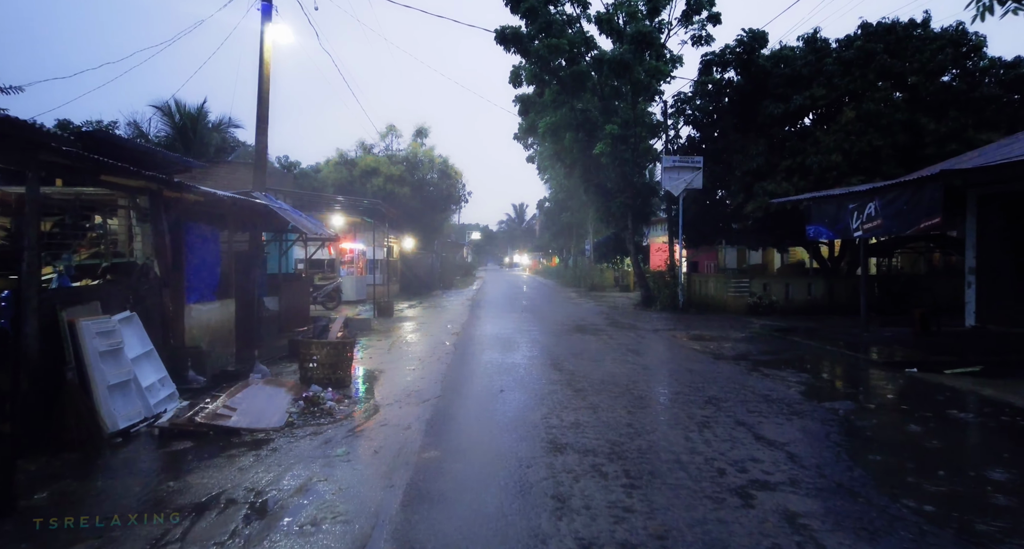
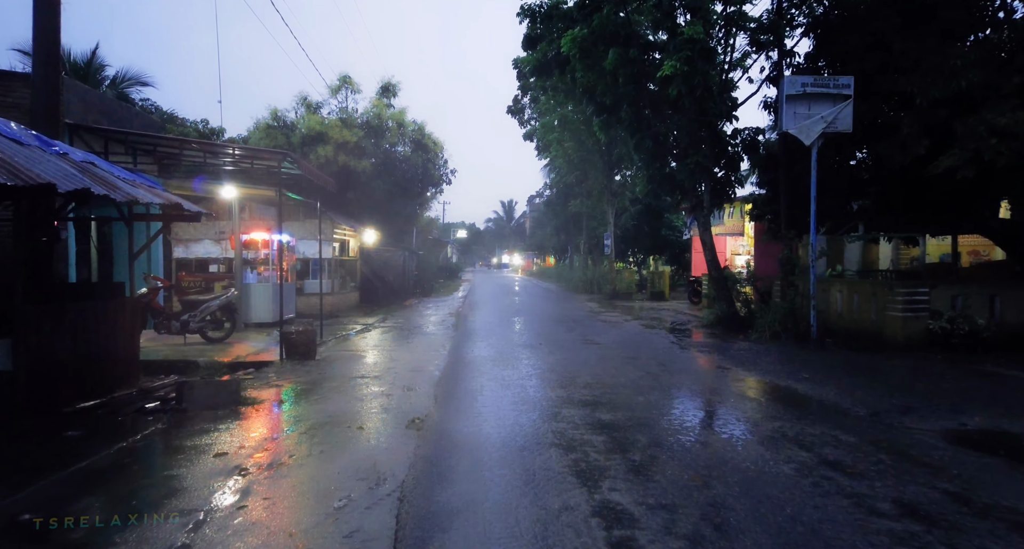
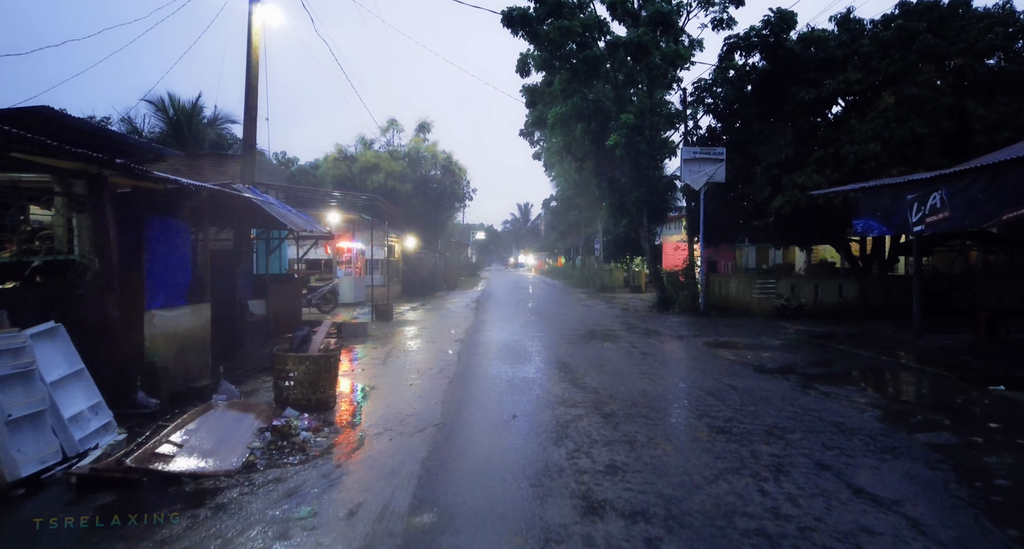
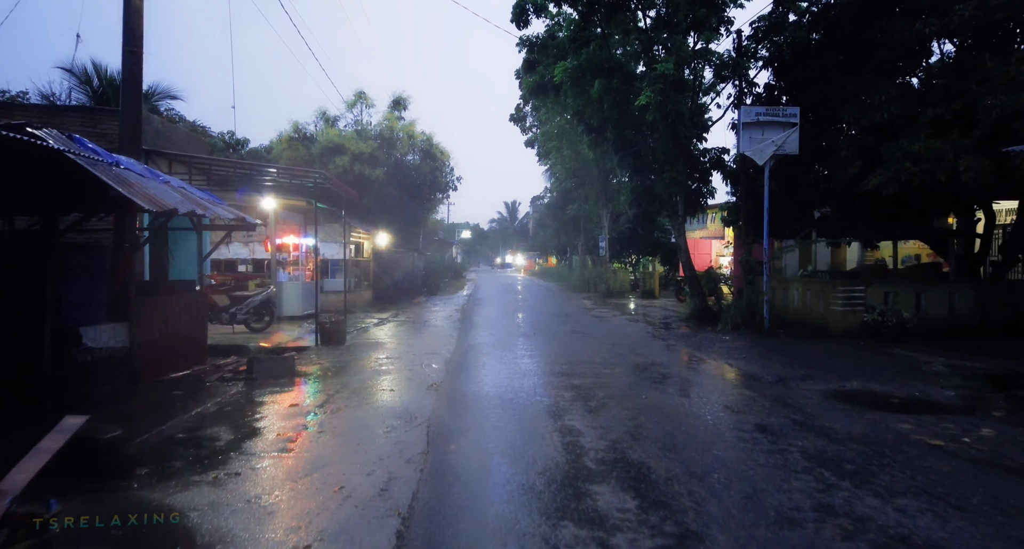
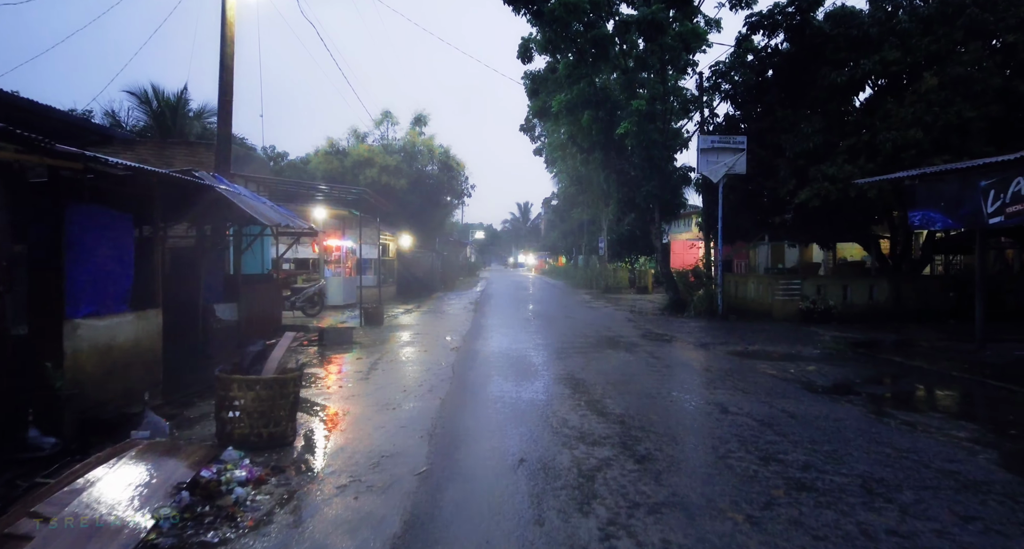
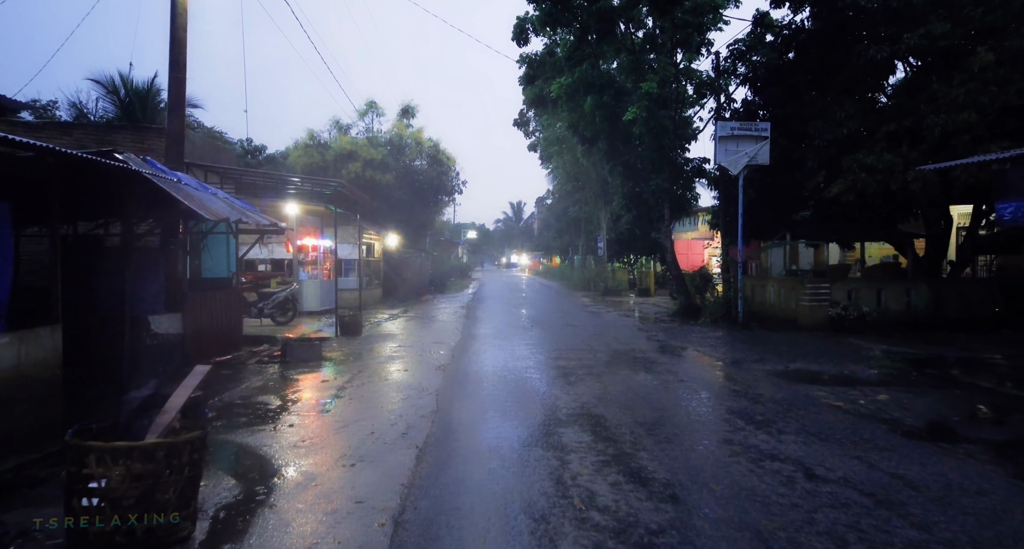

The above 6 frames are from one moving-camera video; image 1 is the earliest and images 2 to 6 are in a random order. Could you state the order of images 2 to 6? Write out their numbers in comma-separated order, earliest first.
3, 5, 6, 4, 2
